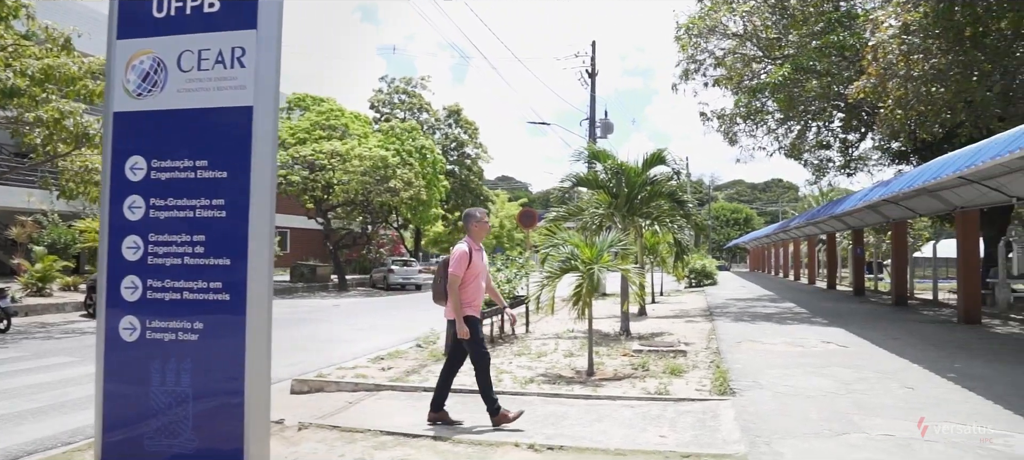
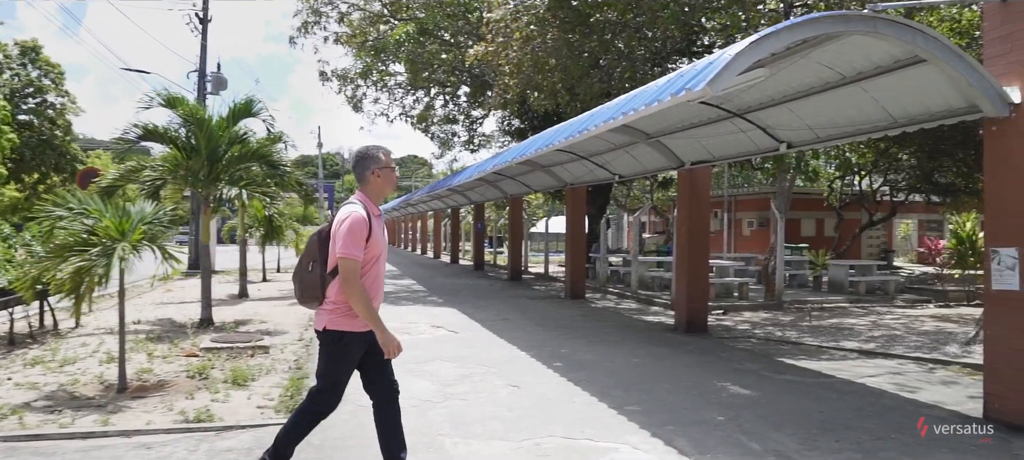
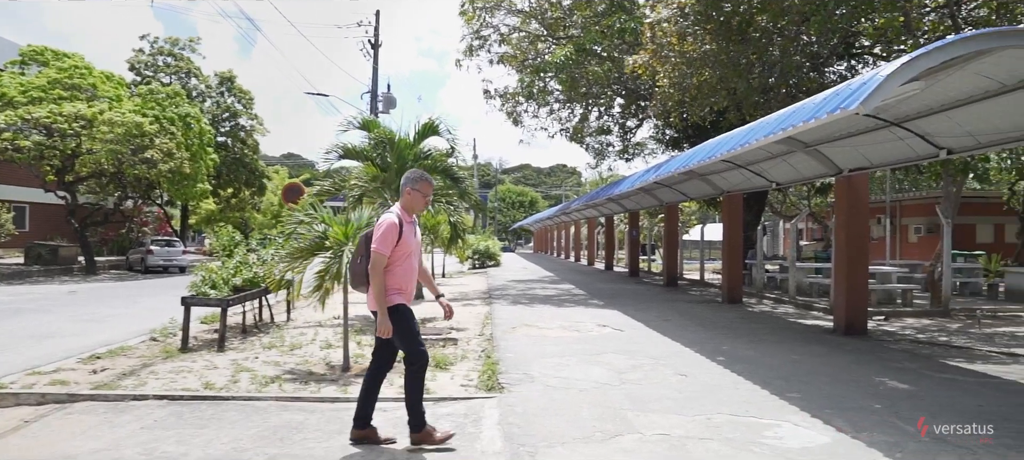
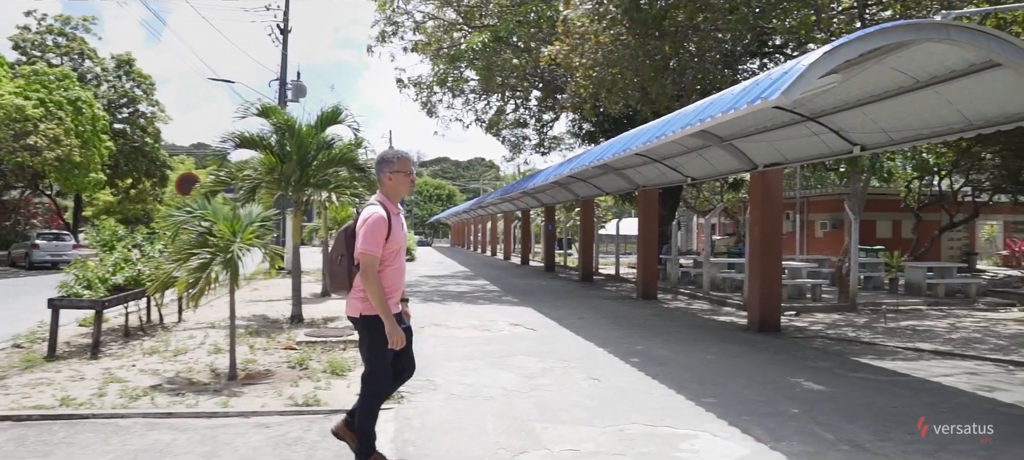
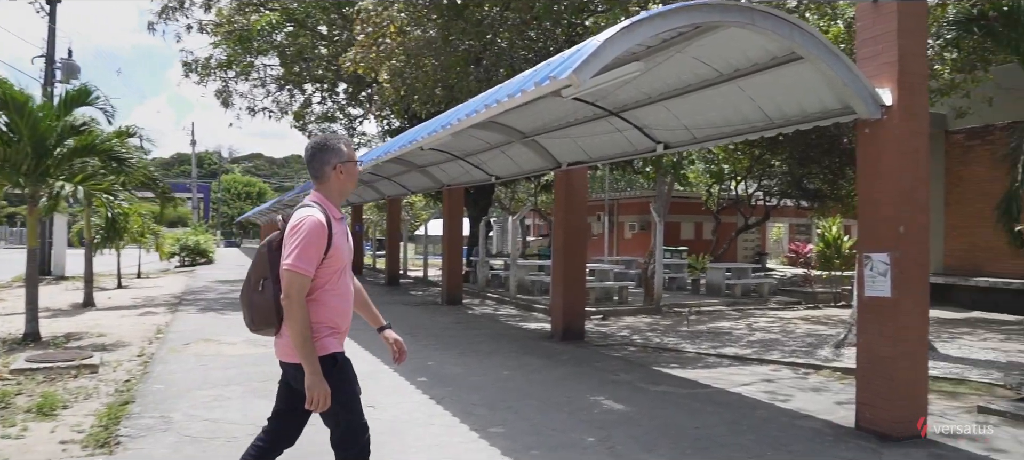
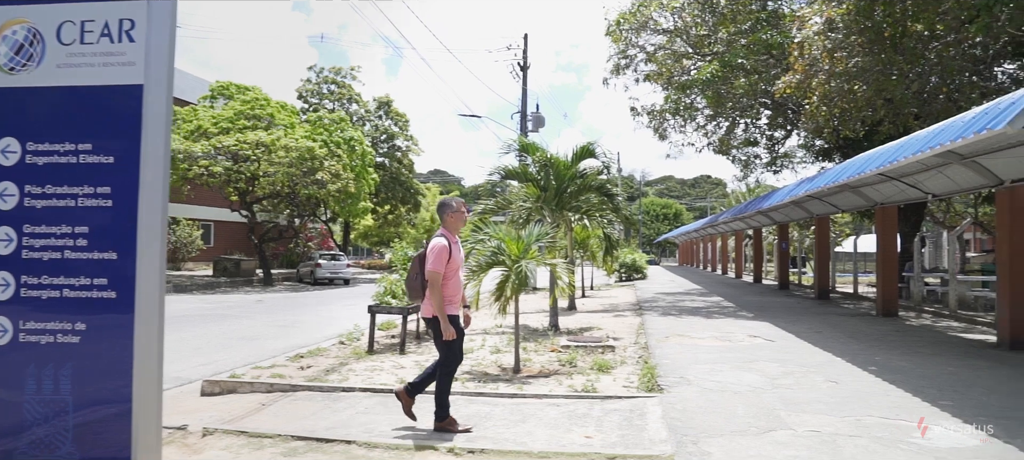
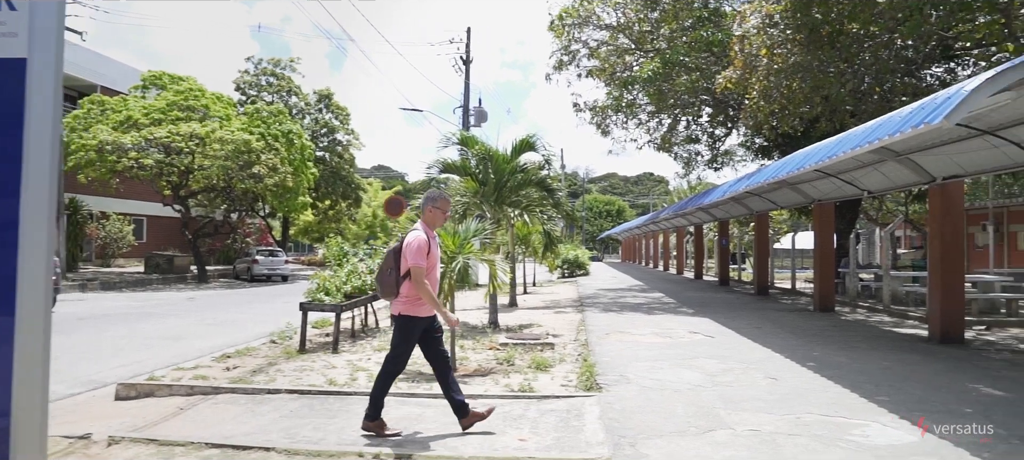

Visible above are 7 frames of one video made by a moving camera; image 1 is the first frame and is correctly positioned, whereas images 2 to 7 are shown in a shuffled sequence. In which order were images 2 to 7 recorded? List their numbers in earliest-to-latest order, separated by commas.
6, 7, 3, 4, 2, 5
